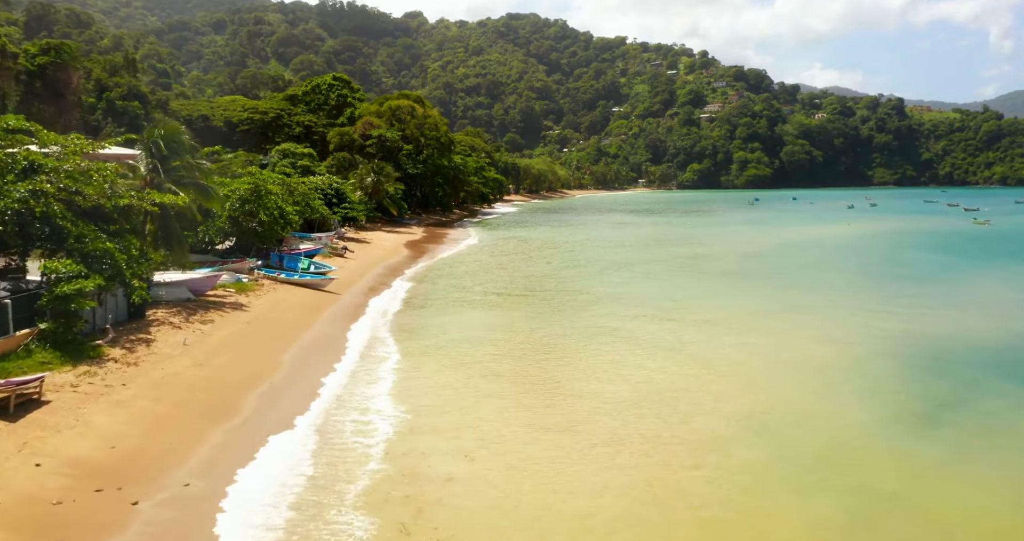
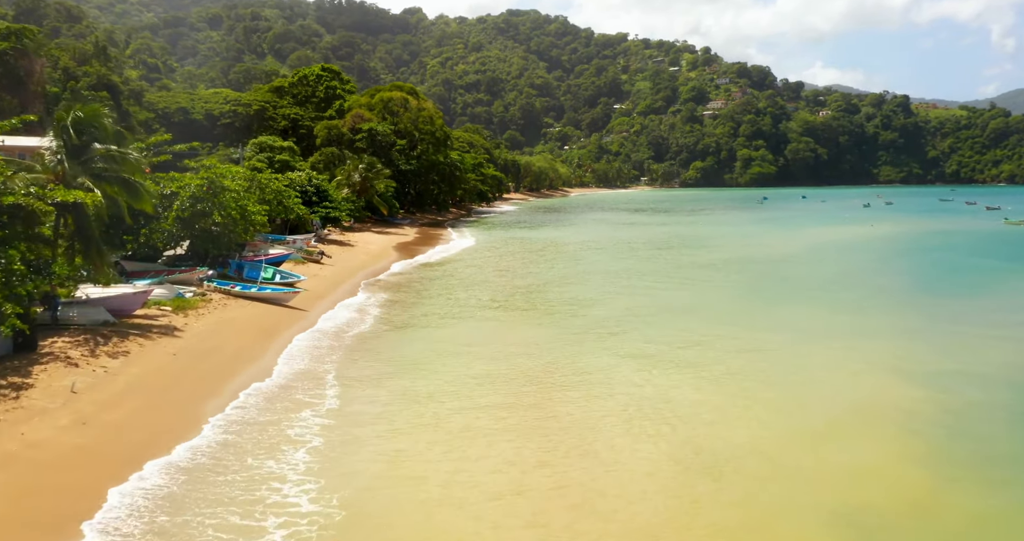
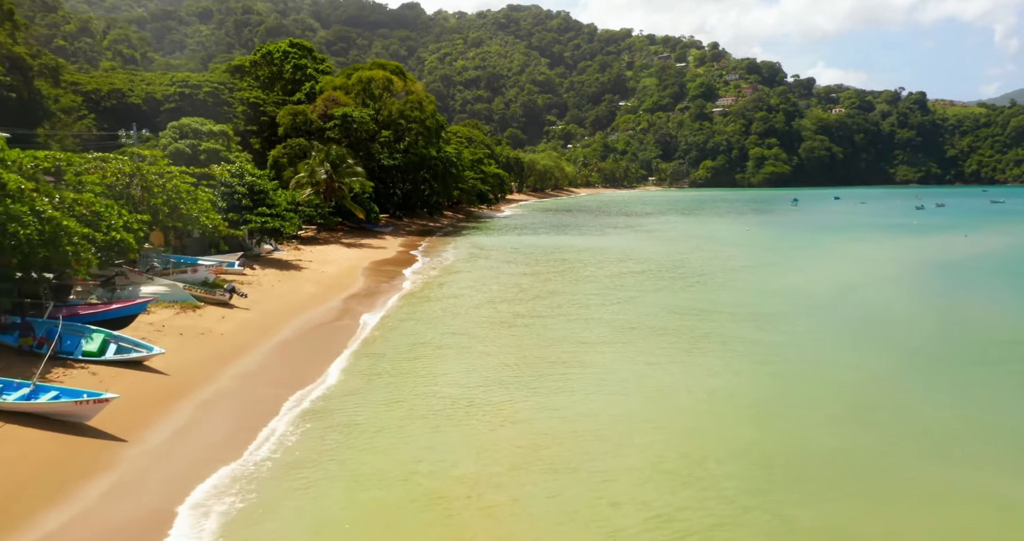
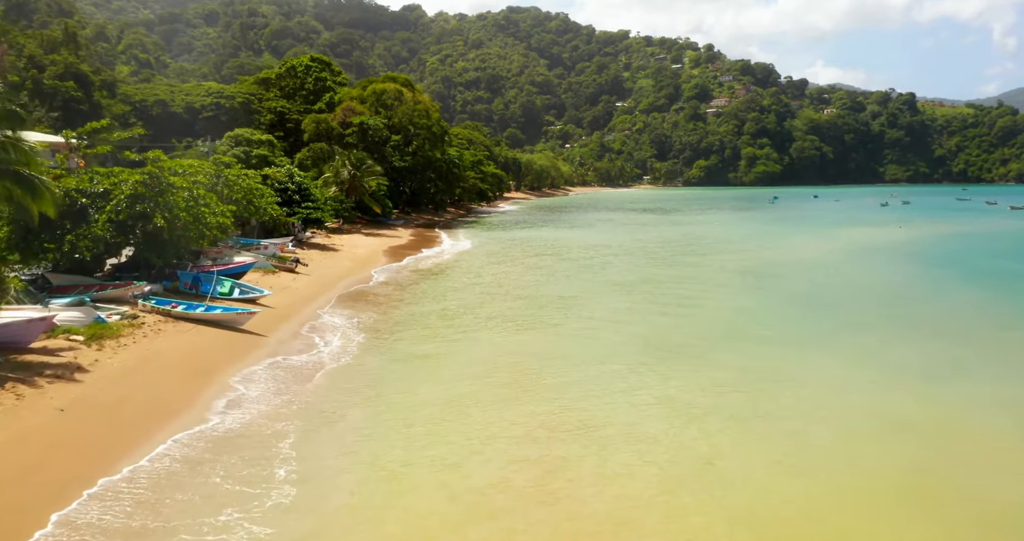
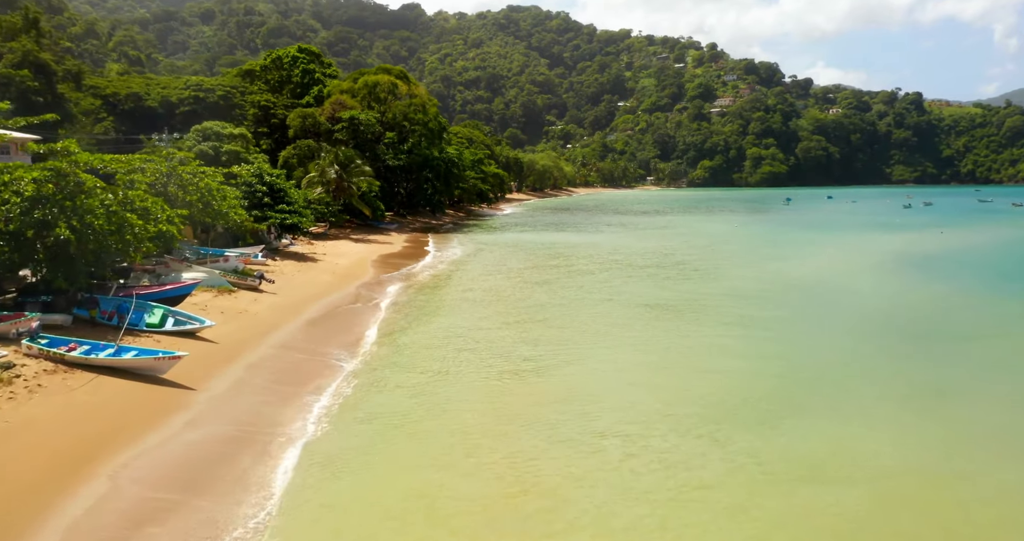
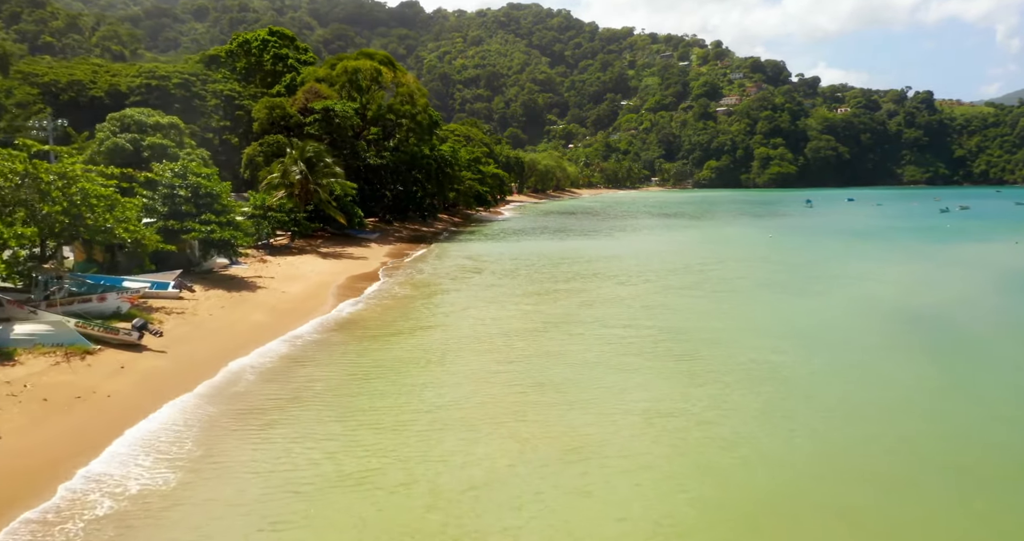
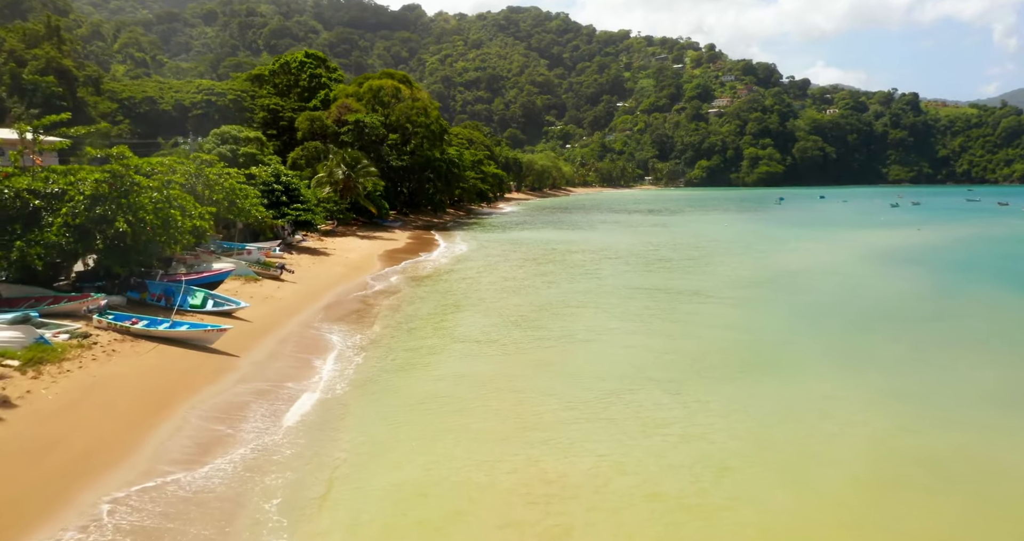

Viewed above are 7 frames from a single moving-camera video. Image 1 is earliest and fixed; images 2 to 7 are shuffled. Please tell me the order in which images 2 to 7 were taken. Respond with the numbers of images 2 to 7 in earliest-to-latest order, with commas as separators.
2, 4, 7, 5, 3, 6
